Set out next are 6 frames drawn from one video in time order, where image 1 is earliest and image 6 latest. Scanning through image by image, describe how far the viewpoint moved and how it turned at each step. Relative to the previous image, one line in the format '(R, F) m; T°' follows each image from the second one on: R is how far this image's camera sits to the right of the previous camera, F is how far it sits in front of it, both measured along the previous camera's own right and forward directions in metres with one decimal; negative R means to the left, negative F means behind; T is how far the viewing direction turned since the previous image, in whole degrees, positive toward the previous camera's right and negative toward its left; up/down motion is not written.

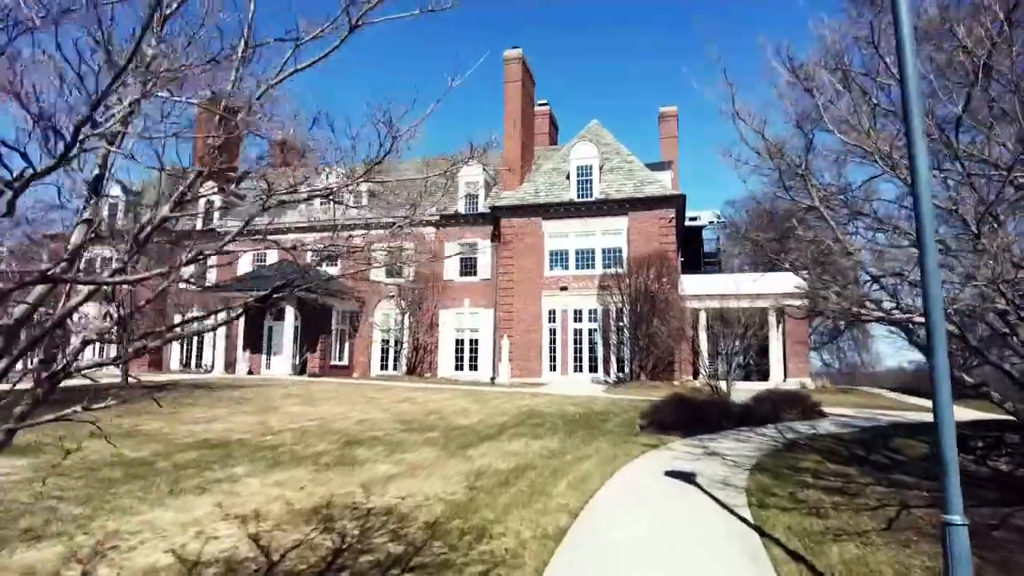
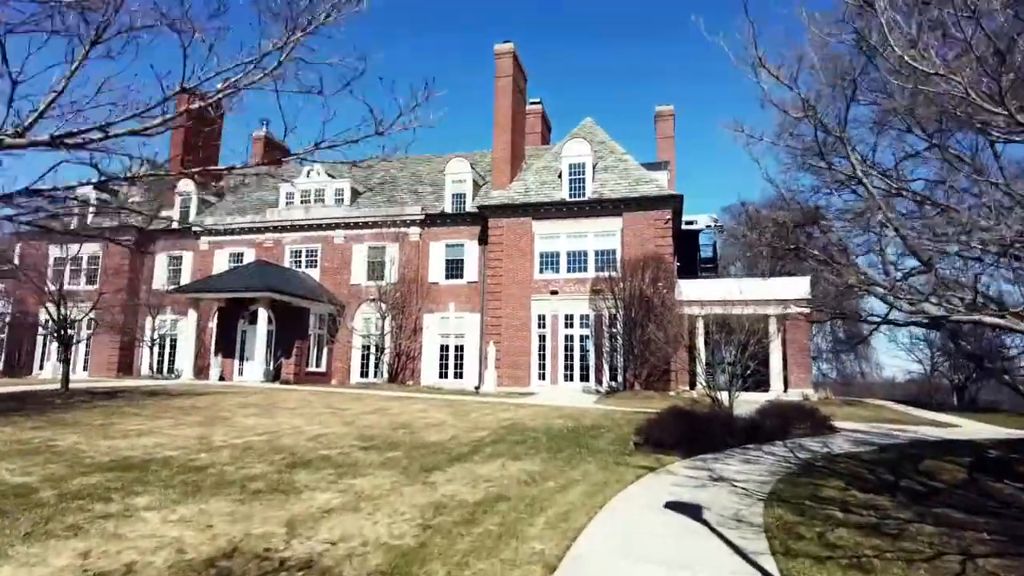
(+0.3, +1.5) m; +1°
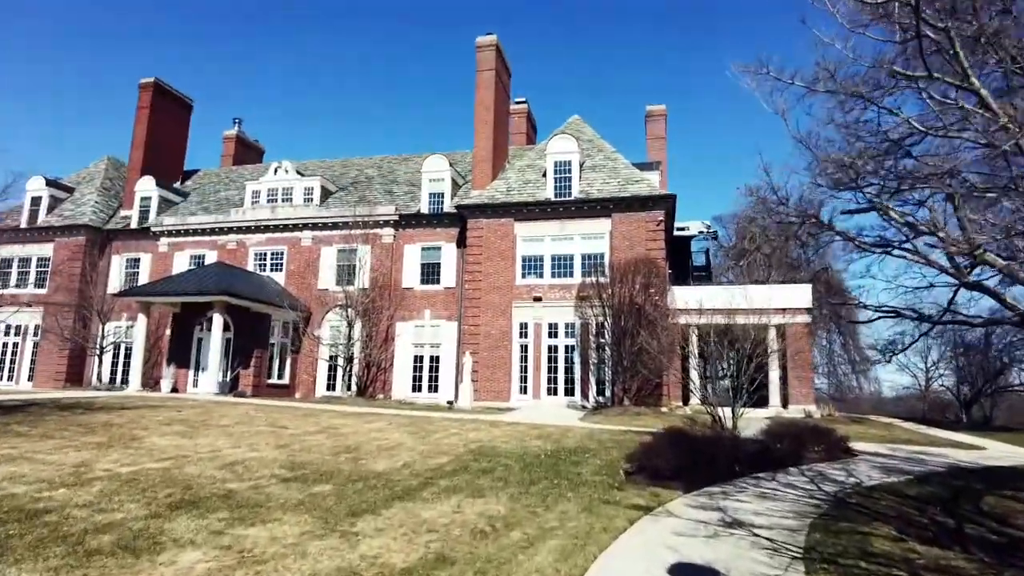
(+0.3, +2.0) m; +1°
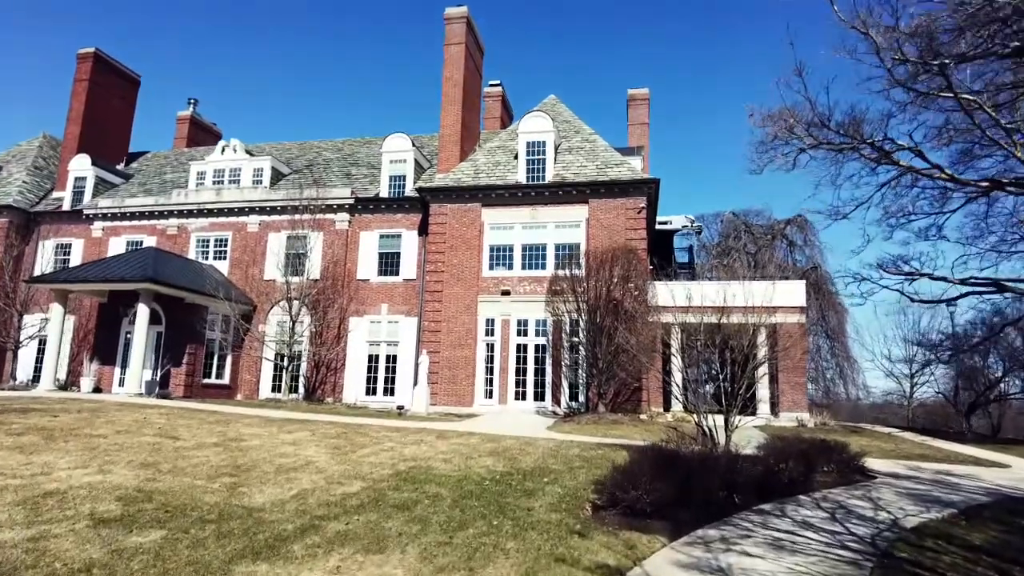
(+0.6, +2.4) m; +2°
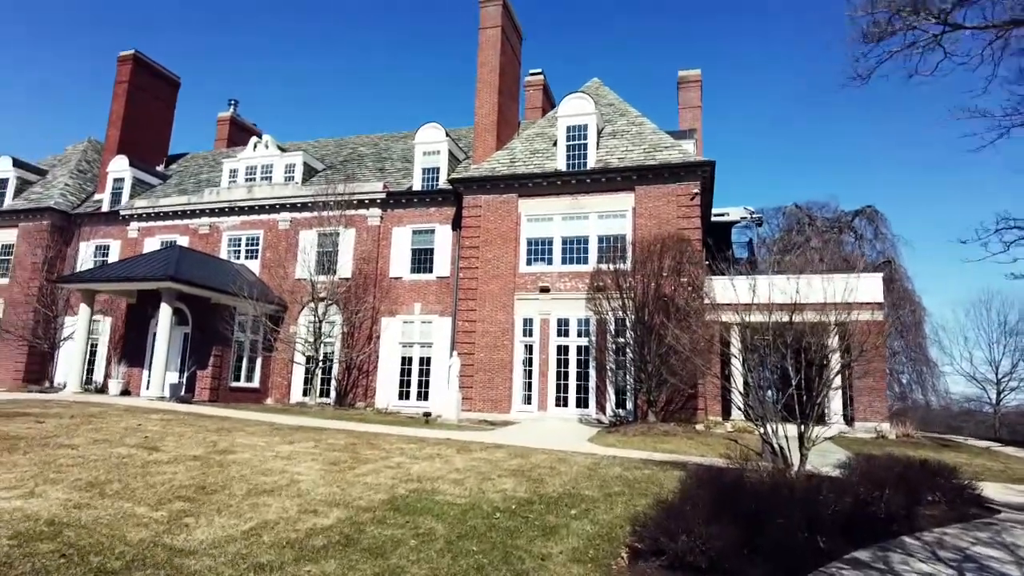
(+0.4, +1.8) m; -5°
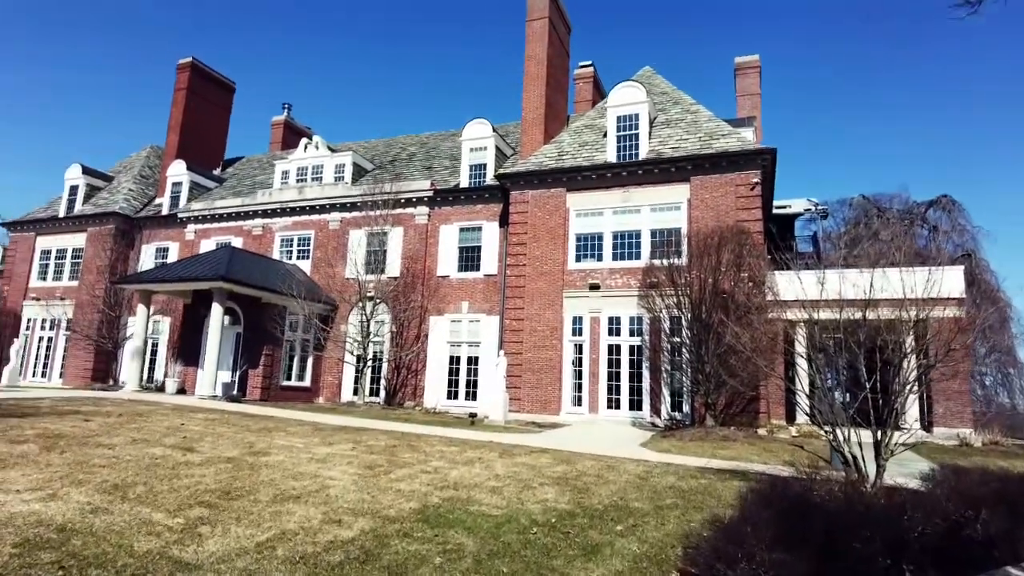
(+0.2, +0.6) m; -5°
